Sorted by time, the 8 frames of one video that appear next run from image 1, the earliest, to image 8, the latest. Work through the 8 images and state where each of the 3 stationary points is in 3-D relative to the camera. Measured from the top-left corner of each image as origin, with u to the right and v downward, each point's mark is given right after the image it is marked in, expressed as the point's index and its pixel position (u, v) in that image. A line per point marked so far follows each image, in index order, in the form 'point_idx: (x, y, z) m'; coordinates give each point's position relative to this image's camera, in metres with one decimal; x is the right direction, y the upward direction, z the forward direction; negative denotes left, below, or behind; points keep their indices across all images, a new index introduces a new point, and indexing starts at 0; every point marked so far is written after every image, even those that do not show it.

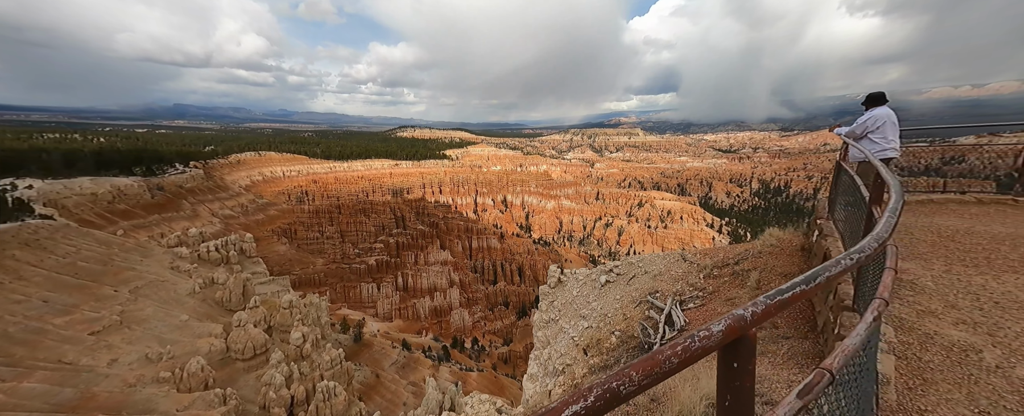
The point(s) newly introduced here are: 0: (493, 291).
0: (-1.3, -5.6, +20.3) m
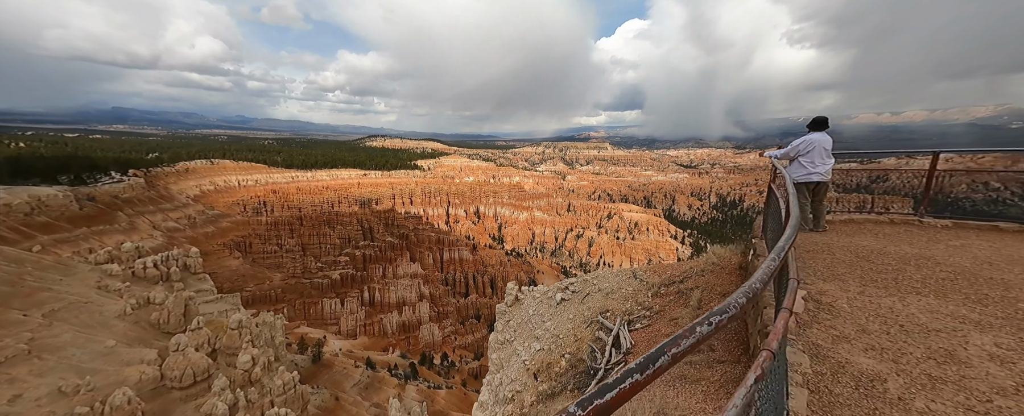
0: (-3.1, -6.3, +19.9) m
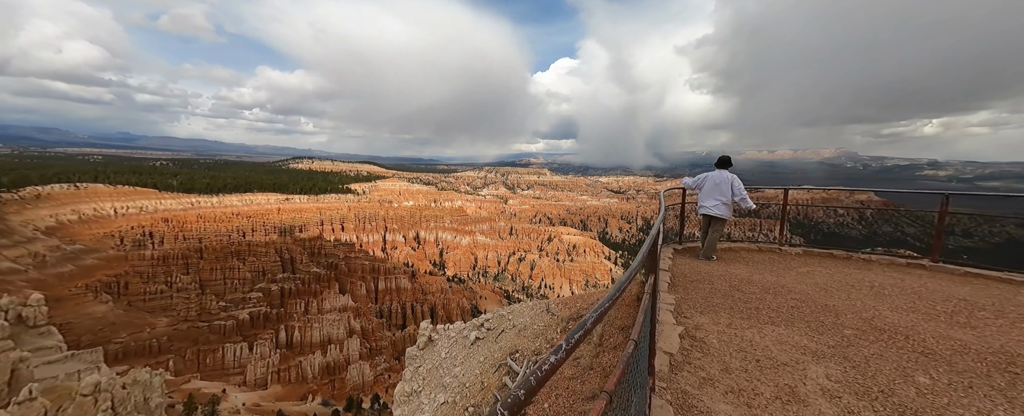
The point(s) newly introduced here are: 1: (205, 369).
0: (-6.7, -7.9, +18.6) m
1: (-13.8, -7.2, +13.8) m
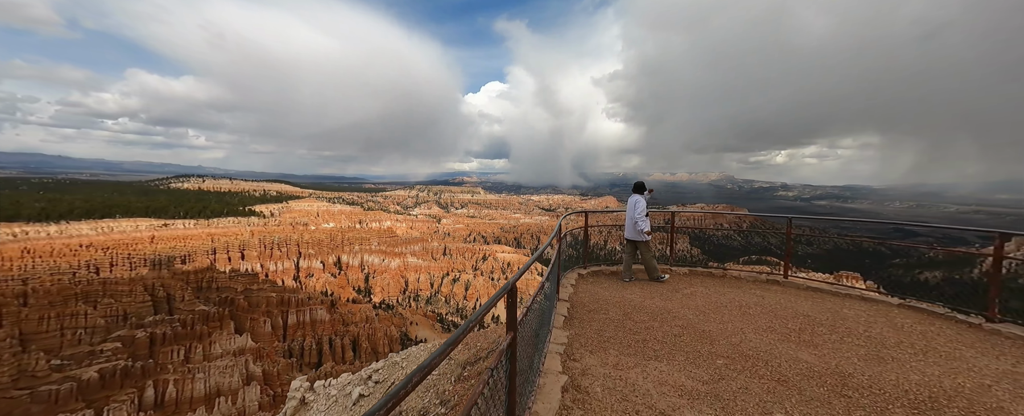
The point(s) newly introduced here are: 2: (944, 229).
0: (-10.5, -9.1, +16.5) m
1: (-16.5, -8.3, +10.5) m
2: (+10.4, -0.5, +7.3) m
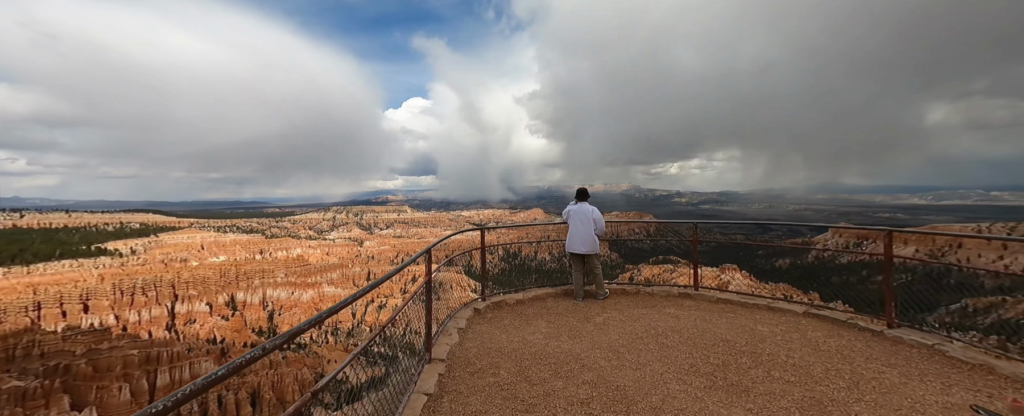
0: (-13.6, -10.5, +13.6) m
1: (-18.5, -9.7, +6.6) m
2: (+8.1, -0.5, +9.0) m
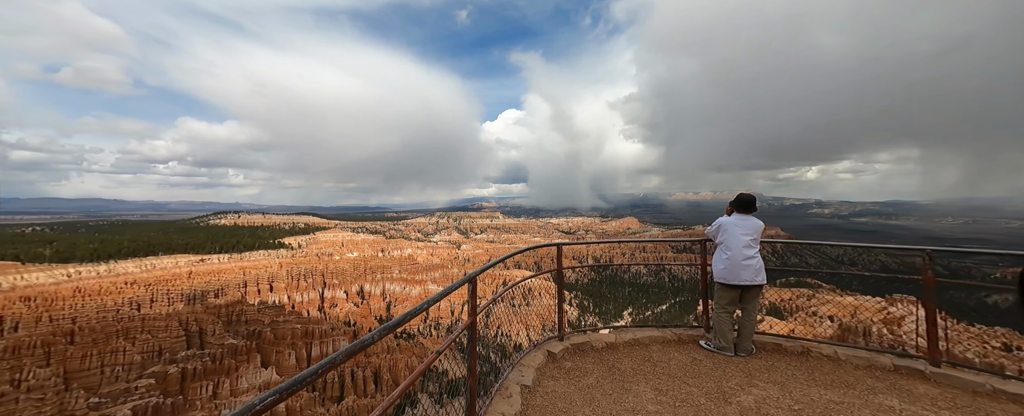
0: (-9.1, -10.8, +16.3) m
1: (-15.5, -9.7, +10.7) m
2: (+11.0, -0.9, +6.6) m
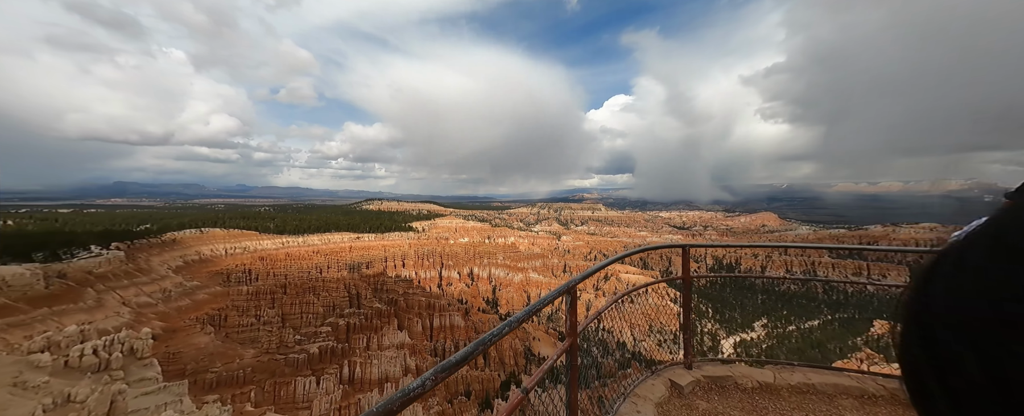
0: (-3.5, -10.1, +18.4) m
1: (-11.3, -9.1, +14.9) m
2: (+13.0, -0.9, +2.9) m
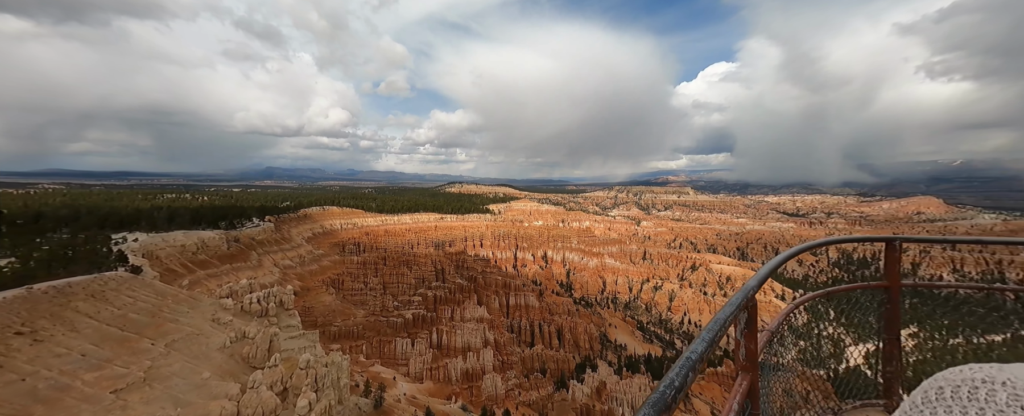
0: (+1.0, -9.1, +19.0) m
1: (-7.4, -8.1, +17.3) m
2: (+13.6, -0.8, -0.2) m
